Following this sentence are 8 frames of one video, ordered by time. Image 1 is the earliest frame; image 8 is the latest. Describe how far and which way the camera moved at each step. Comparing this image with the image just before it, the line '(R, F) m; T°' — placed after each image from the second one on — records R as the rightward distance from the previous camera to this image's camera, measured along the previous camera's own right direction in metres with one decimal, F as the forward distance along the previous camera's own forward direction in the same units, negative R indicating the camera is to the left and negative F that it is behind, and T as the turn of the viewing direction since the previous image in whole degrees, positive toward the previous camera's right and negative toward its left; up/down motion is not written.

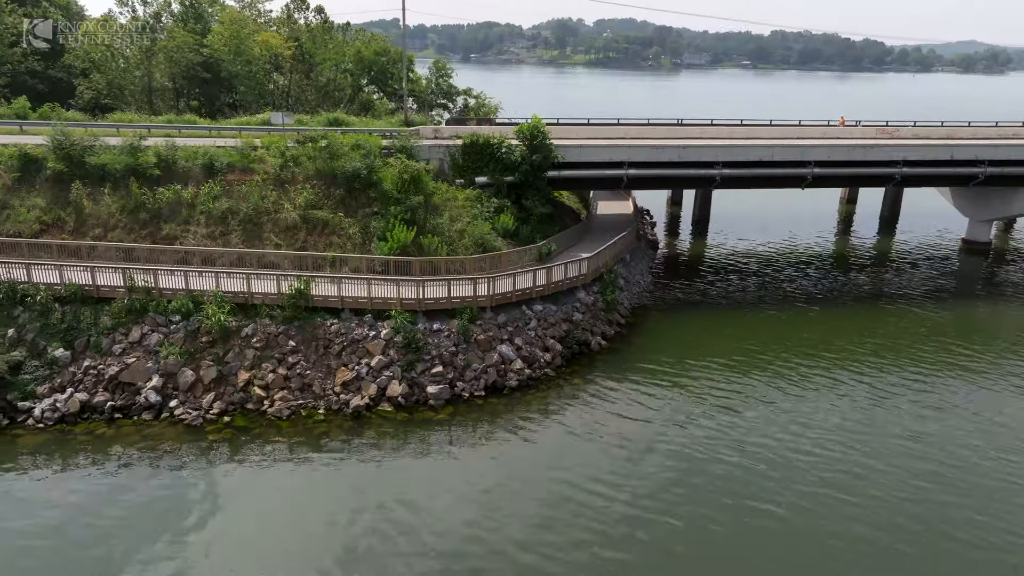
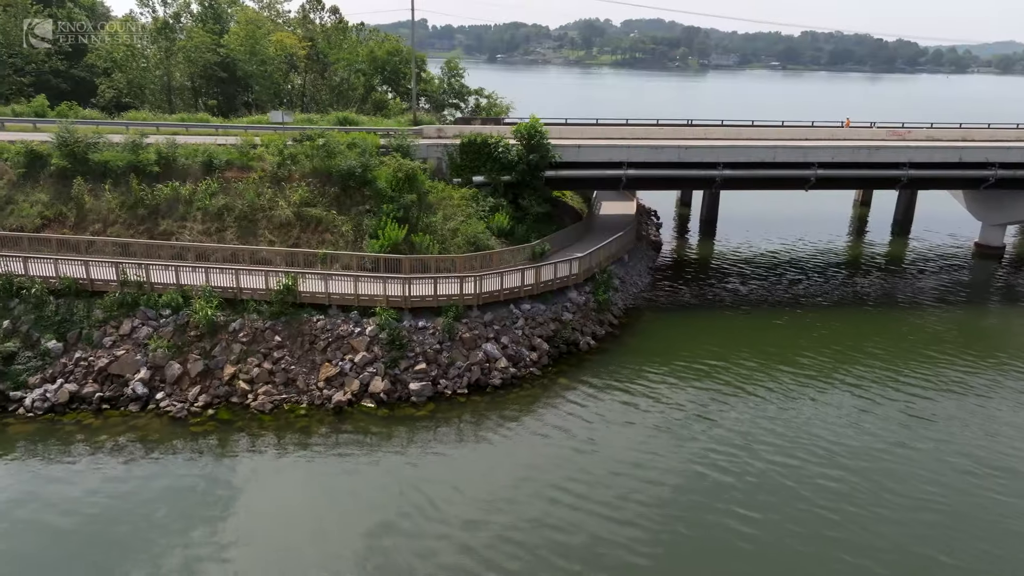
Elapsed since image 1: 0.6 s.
(+1.1, 0.0) m; -2°
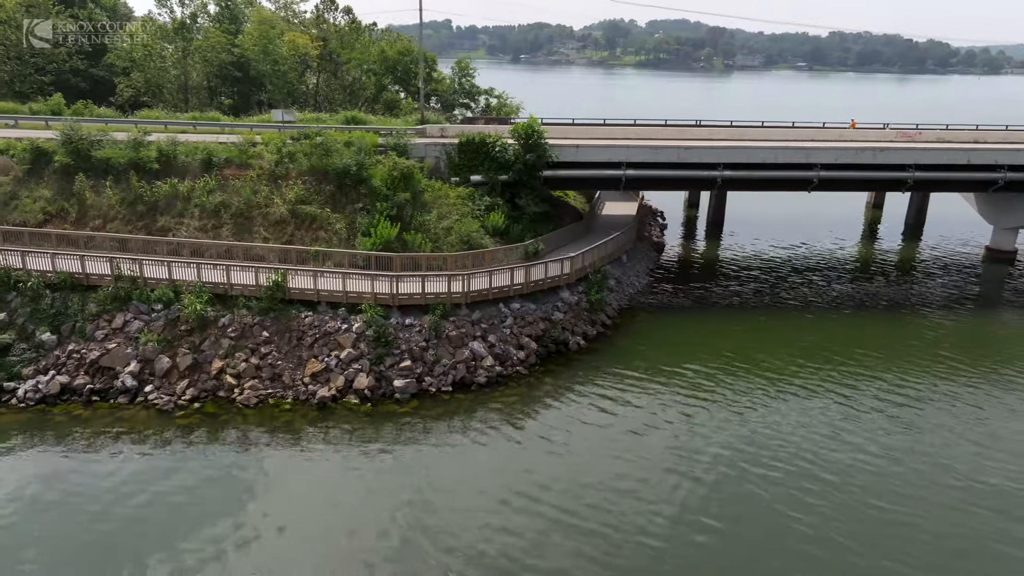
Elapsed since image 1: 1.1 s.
(+1.0, 0.0) m; -2°
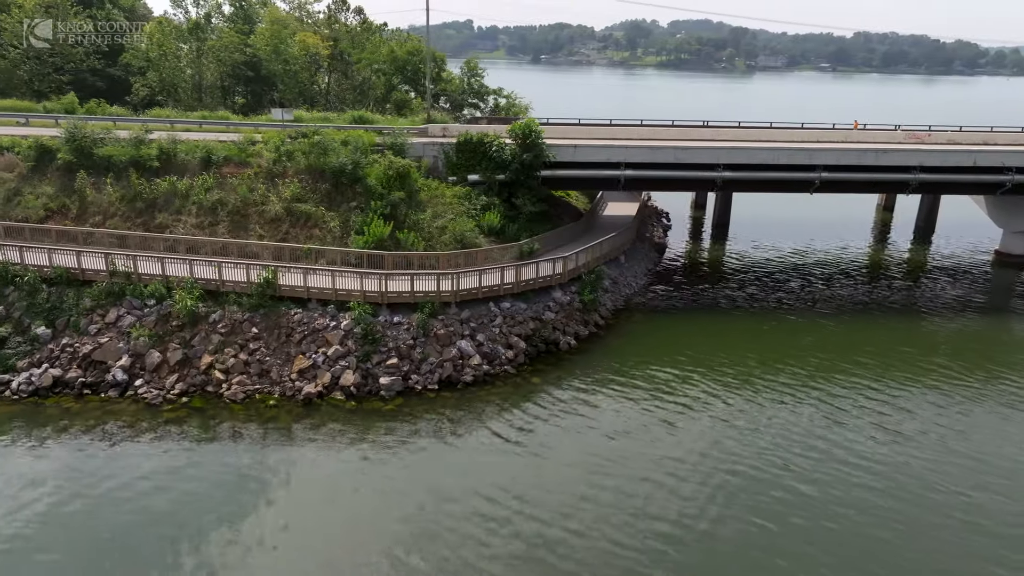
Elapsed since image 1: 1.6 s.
(+0.9, 0.0) m; -2°
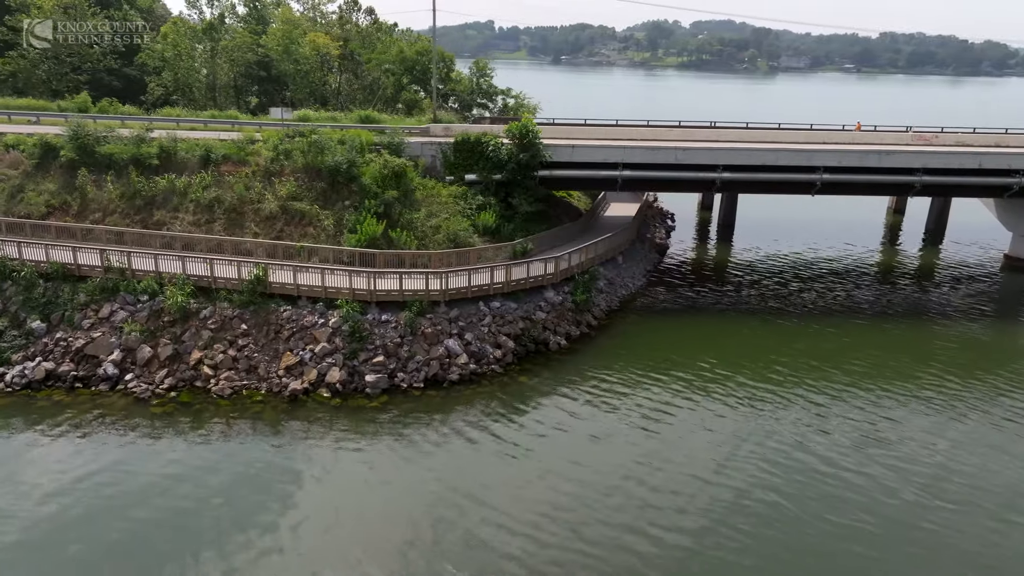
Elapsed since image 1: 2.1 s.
(+0.9, 0.0) m; -2°
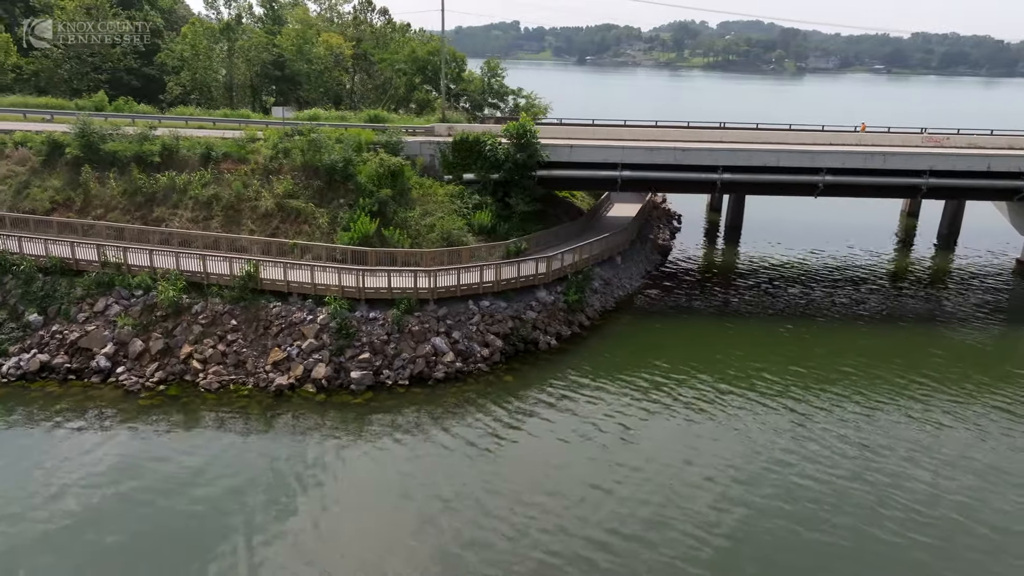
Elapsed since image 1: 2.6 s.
(+1.0, 0.0) m; -2°
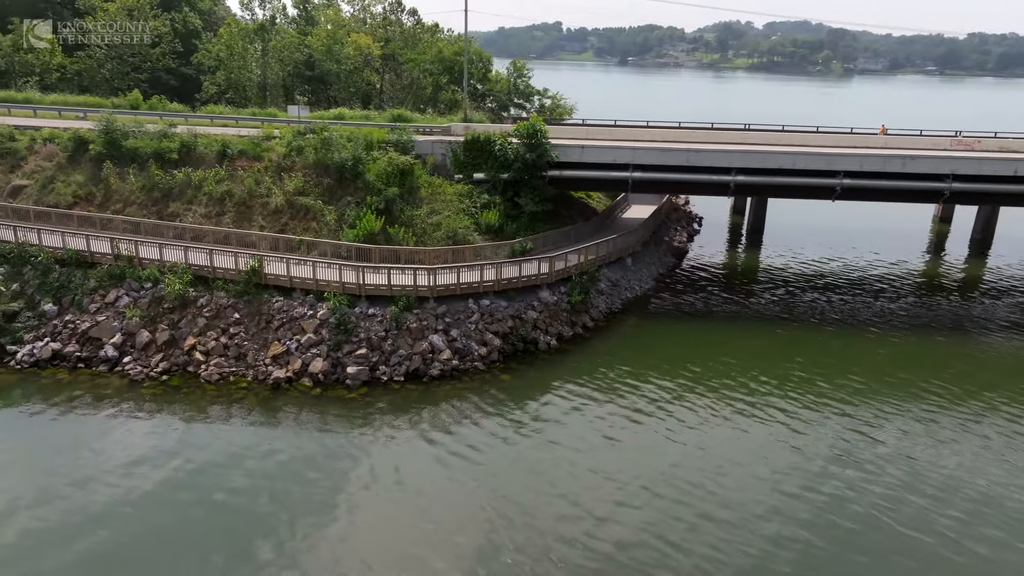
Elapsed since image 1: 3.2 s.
(+1.1, 0.0) m; -3°
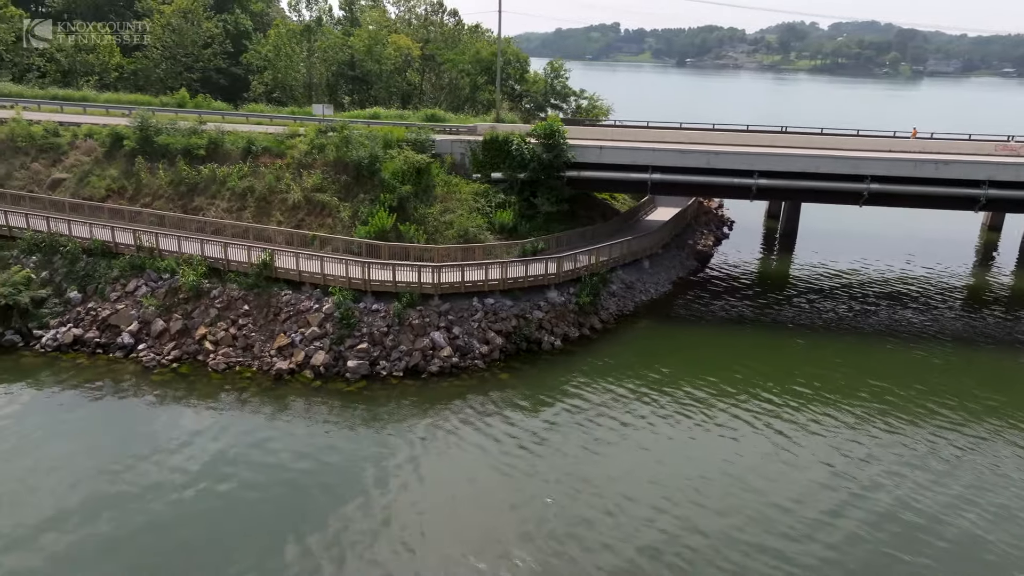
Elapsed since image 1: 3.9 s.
(+1.4, 0.0) m; -4°
